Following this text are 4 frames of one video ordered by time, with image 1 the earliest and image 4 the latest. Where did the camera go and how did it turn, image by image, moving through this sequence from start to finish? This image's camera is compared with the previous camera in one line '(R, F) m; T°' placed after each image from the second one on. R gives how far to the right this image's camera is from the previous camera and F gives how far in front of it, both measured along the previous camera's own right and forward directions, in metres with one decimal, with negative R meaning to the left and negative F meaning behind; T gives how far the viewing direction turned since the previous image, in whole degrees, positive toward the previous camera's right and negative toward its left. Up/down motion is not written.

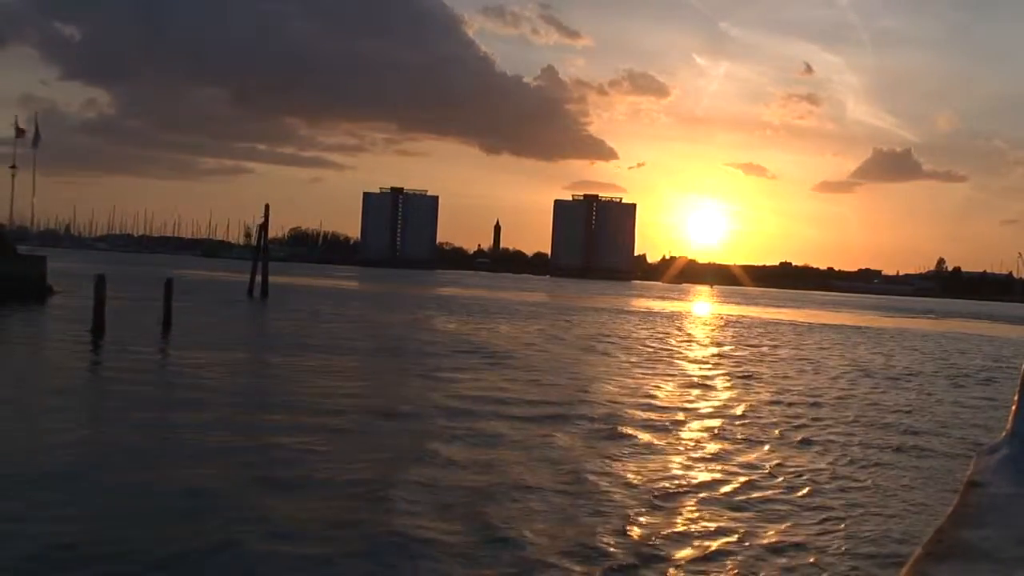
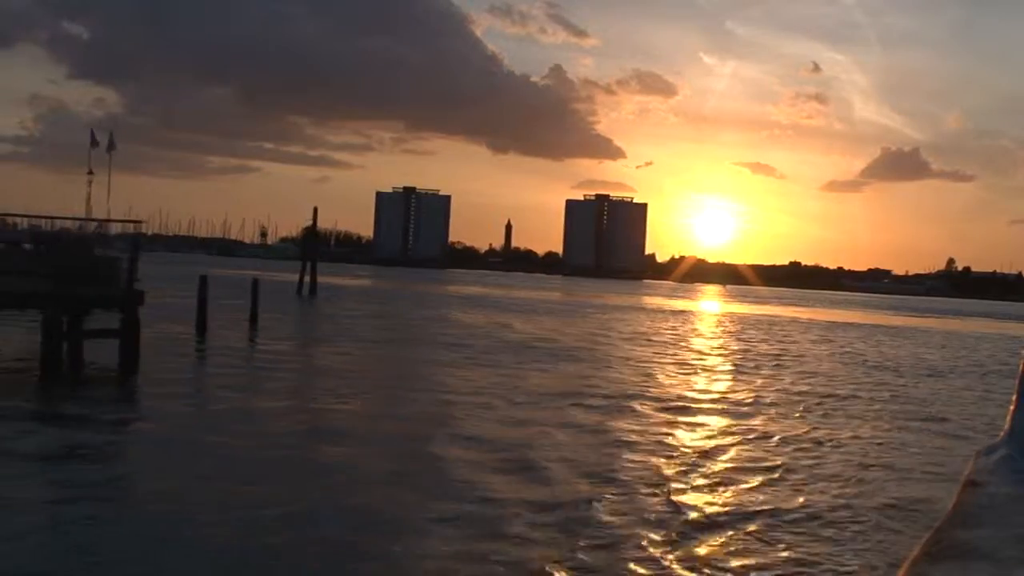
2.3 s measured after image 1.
(-0.3, -0.6) m; 0°
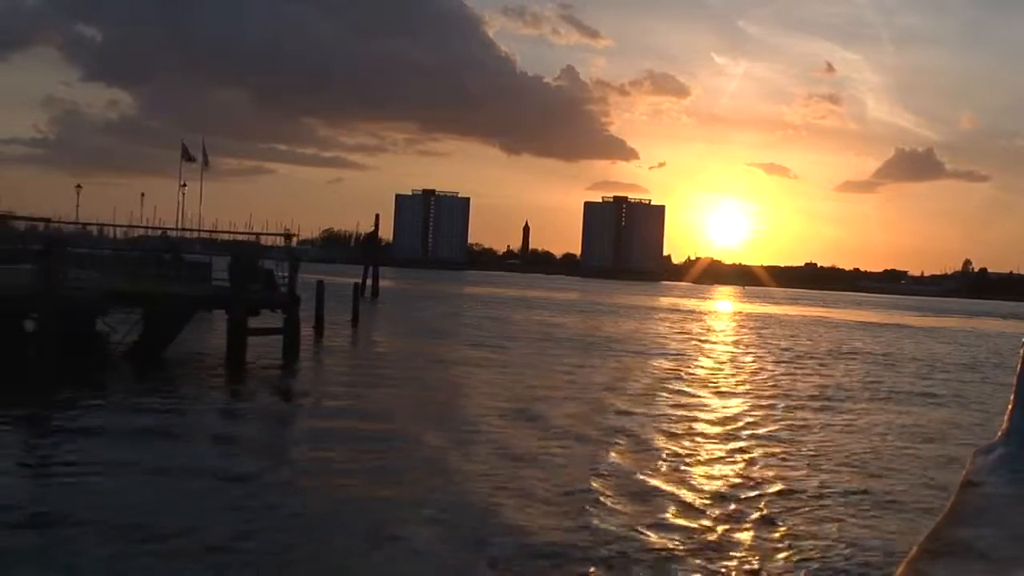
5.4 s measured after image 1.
(-0.4, -0.8) m; -1°
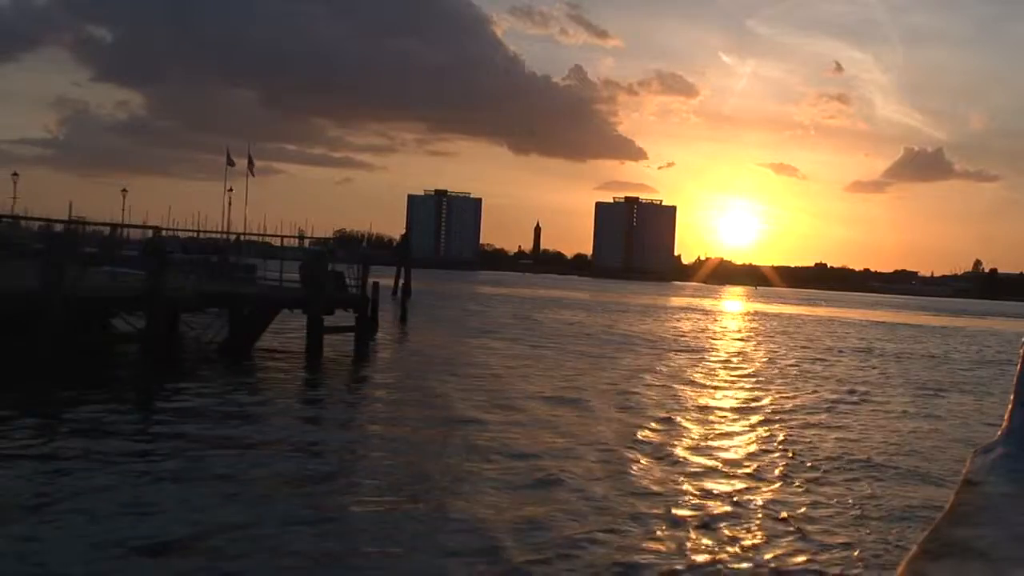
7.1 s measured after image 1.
(-0.2, -0.5) m; 0°
